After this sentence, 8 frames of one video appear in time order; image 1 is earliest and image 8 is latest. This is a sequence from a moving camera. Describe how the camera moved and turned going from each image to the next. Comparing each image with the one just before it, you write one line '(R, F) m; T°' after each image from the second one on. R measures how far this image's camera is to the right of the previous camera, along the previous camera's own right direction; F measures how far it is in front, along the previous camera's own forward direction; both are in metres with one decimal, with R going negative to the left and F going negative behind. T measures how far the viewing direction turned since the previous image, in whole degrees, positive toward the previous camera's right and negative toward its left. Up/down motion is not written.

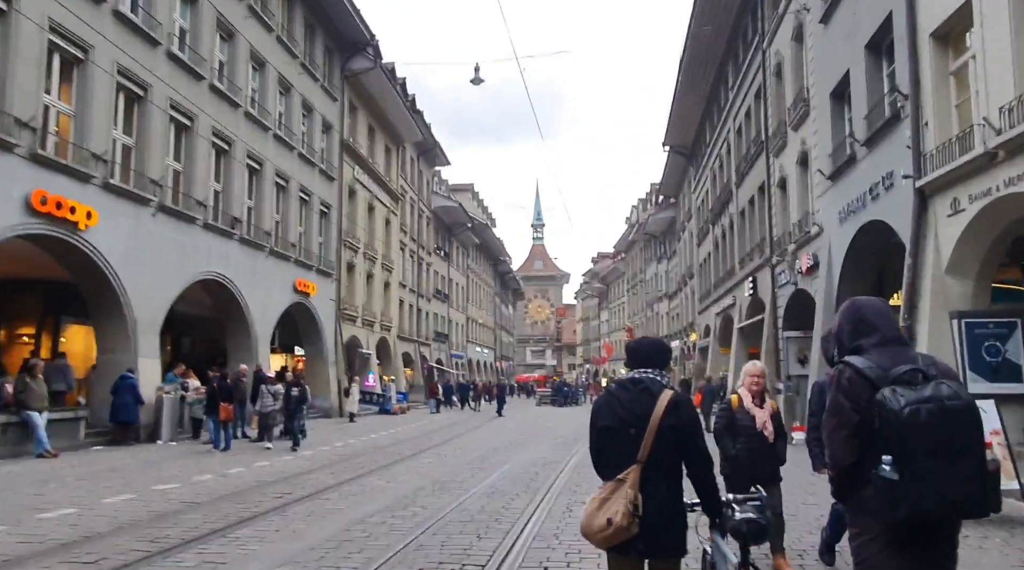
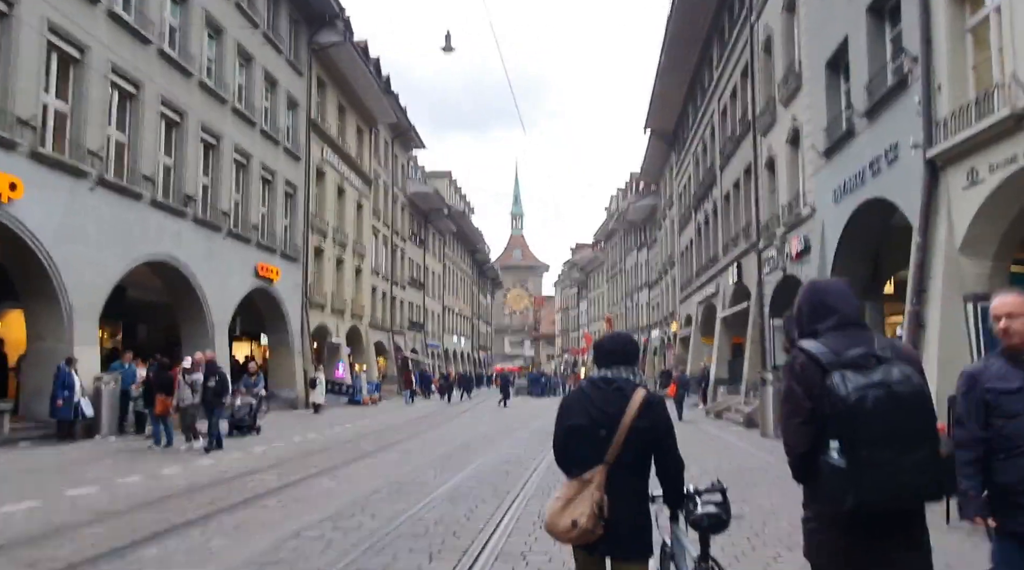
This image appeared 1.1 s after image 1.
(+0.2, +1.3) m; +1°
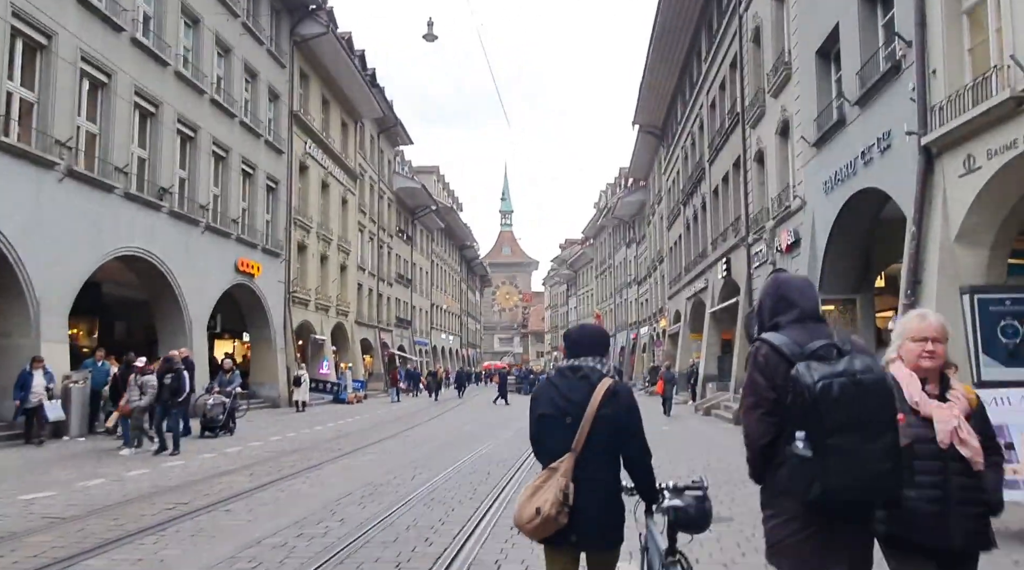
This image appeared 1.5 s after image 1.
(+0.1, +0.5) m; +1°
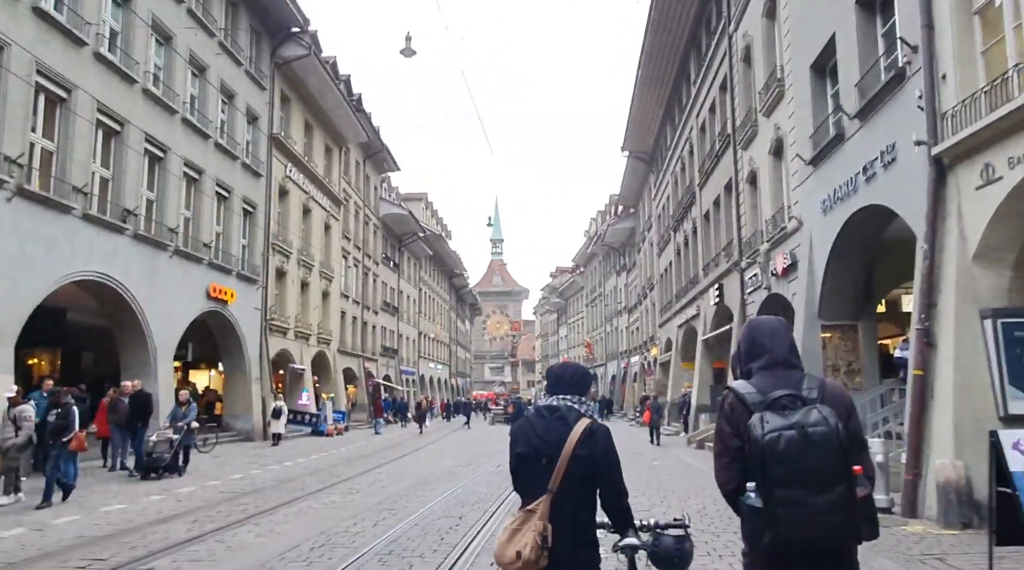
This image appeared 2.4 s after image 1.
(+0.2, +1.0) m; +1°
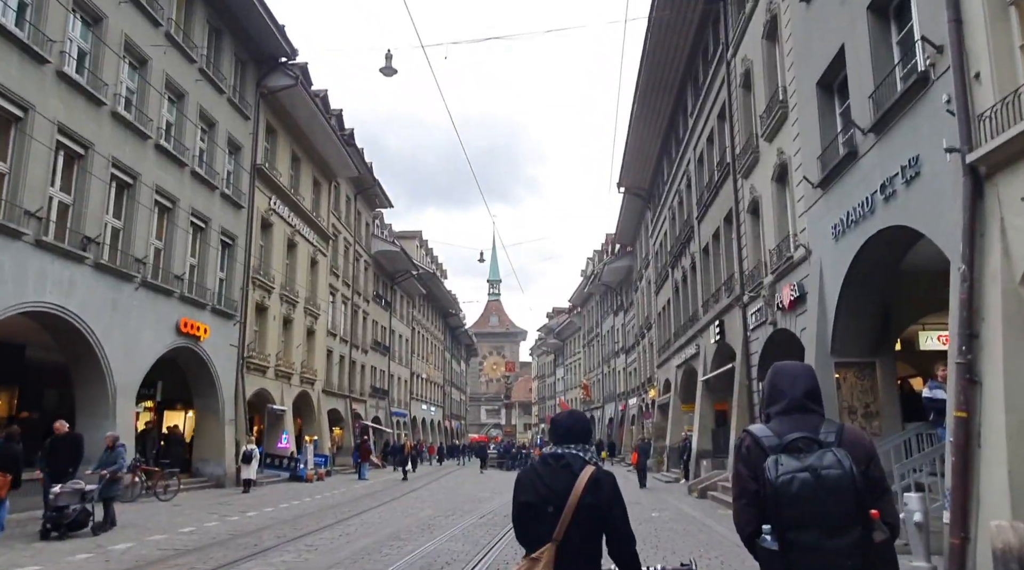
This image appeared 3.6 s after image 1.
(+0.3, +1.3) m; 0°
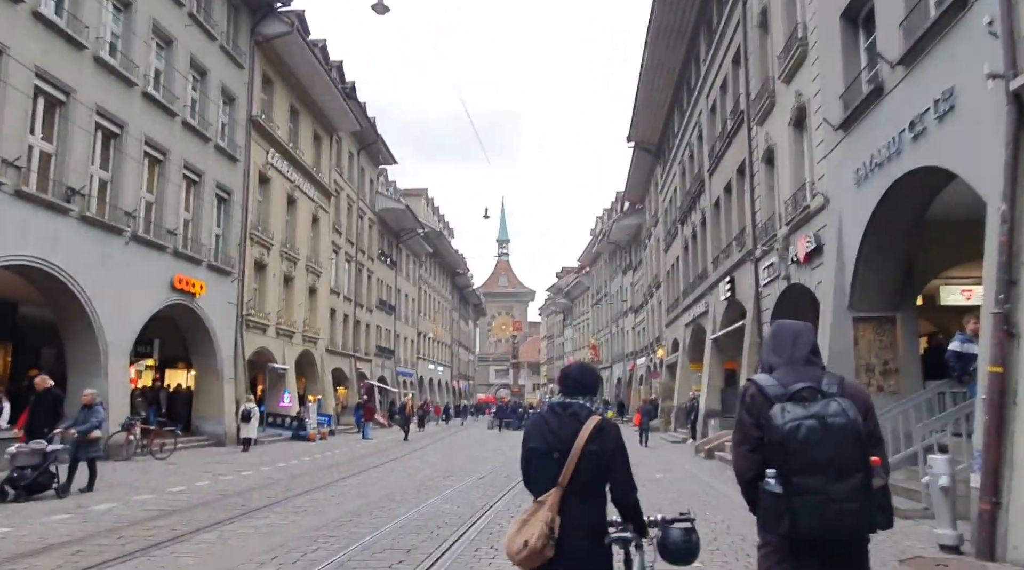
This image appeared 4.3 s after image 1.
(+0.2, +0.8) m; -1°
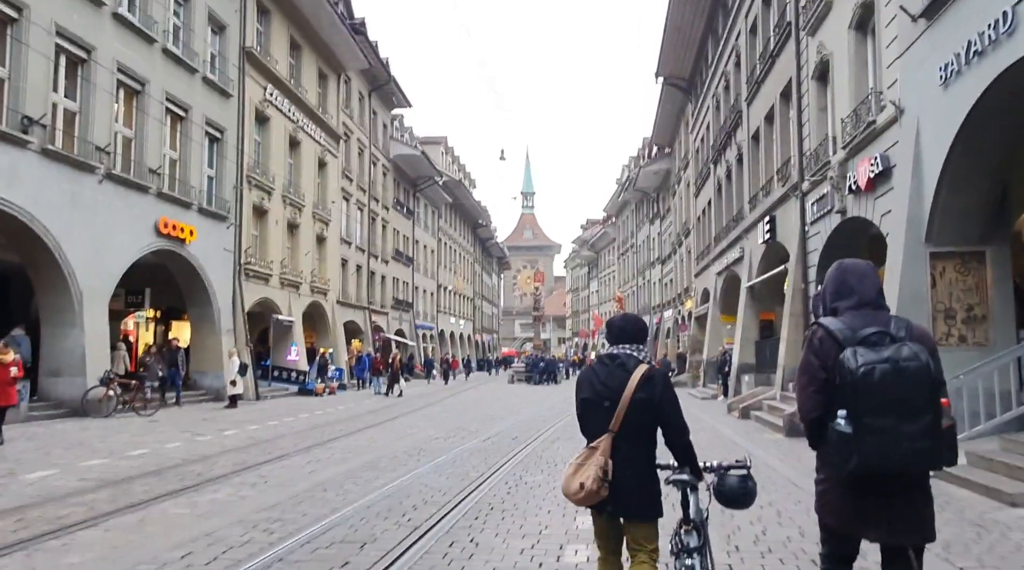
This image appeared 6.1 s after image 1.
(+0.3, +2.1) m; -2°
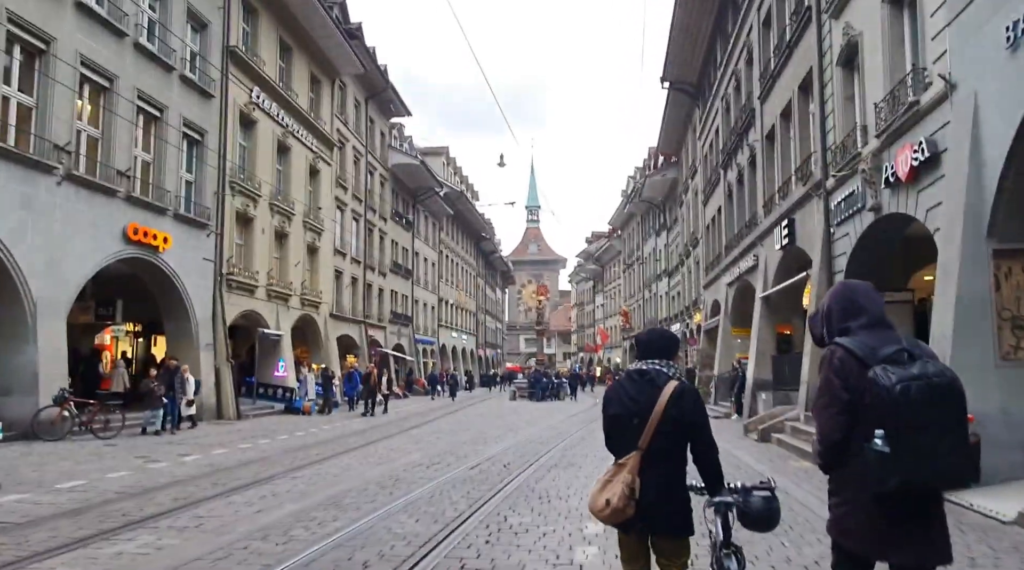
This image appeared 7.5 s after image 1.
(+0.2, +1.6) m; 0°
